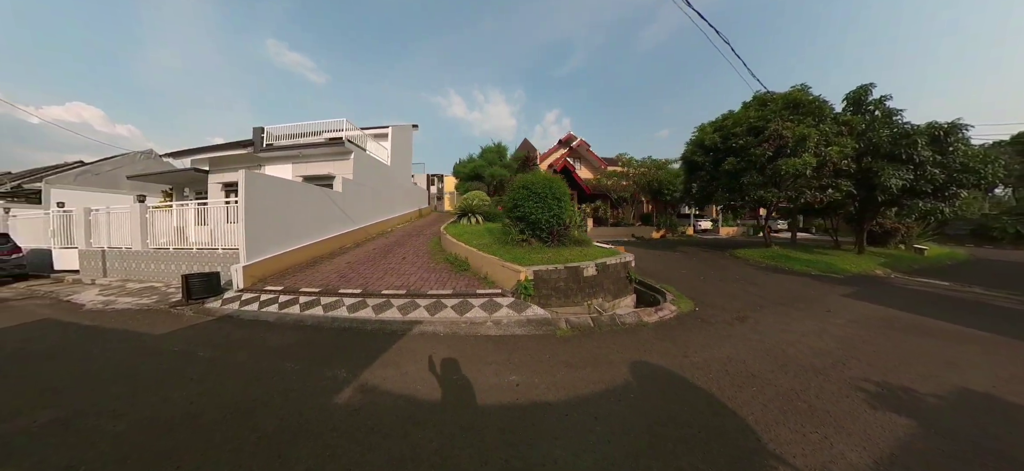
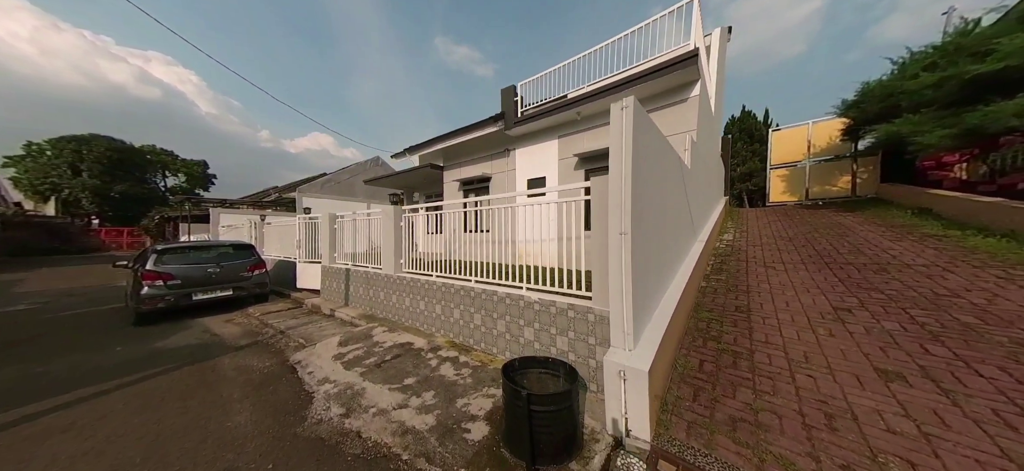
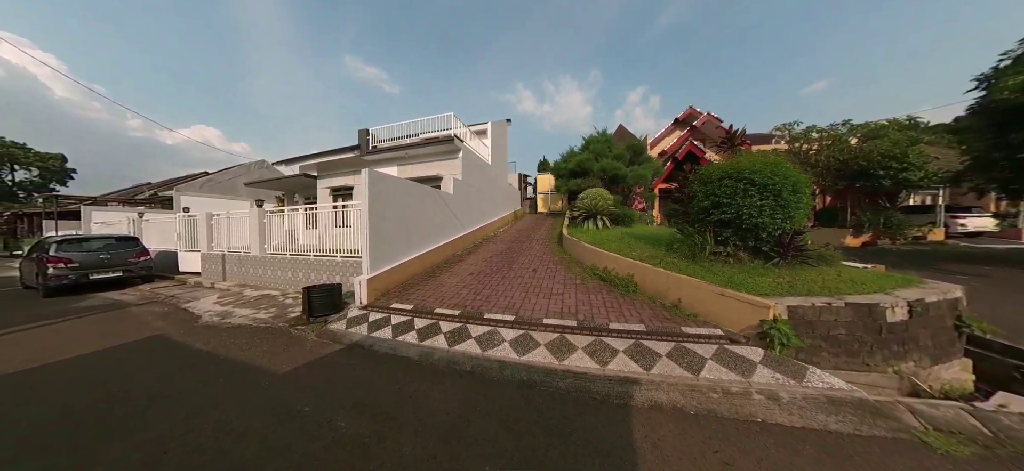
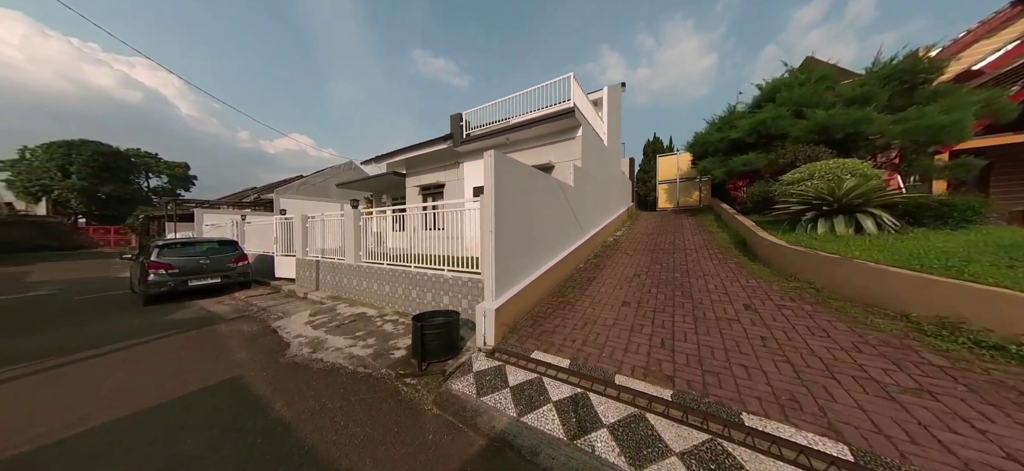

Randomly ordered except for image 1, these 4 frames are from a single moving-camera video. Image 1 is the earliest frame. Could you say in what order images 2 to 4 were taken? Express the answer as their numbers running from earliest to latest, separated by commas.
3, 4, 2
